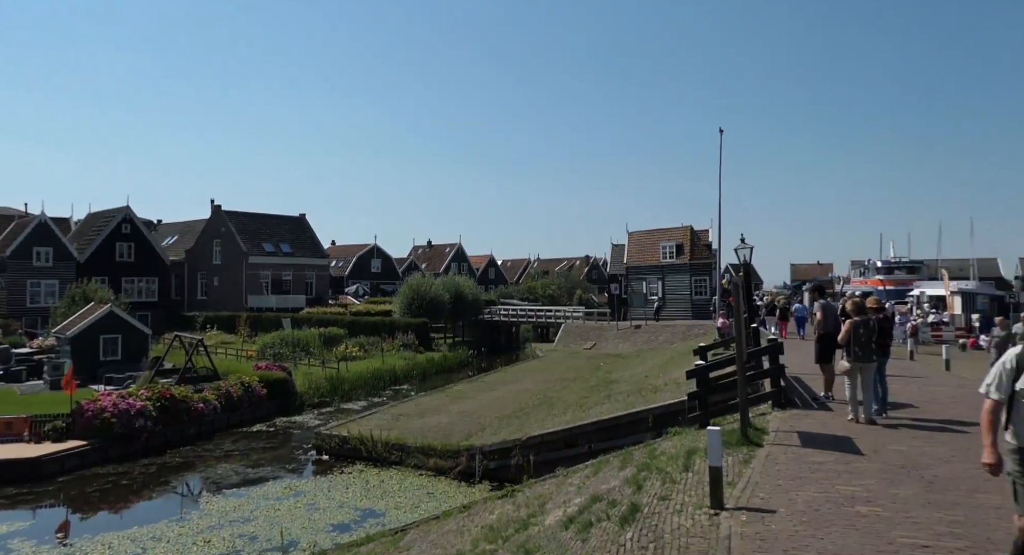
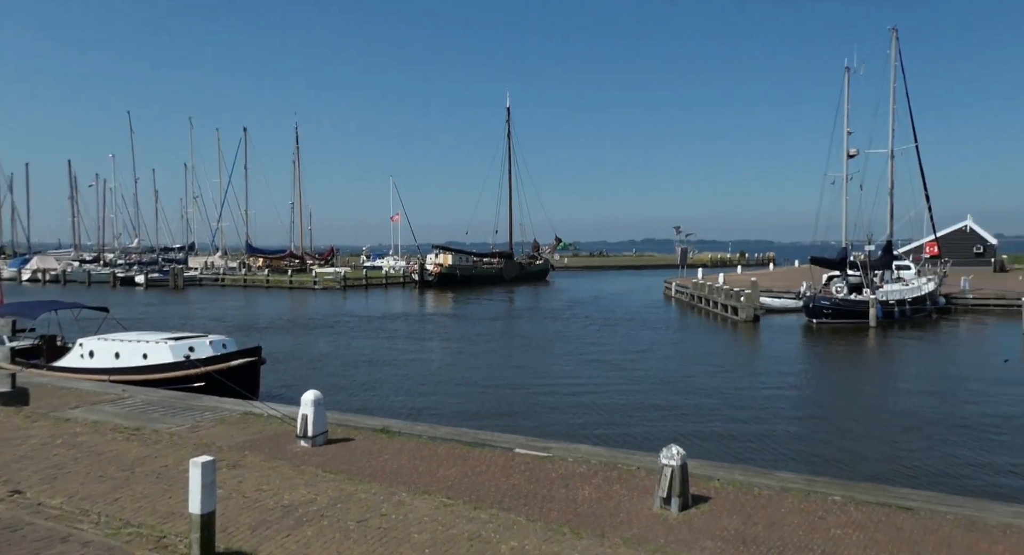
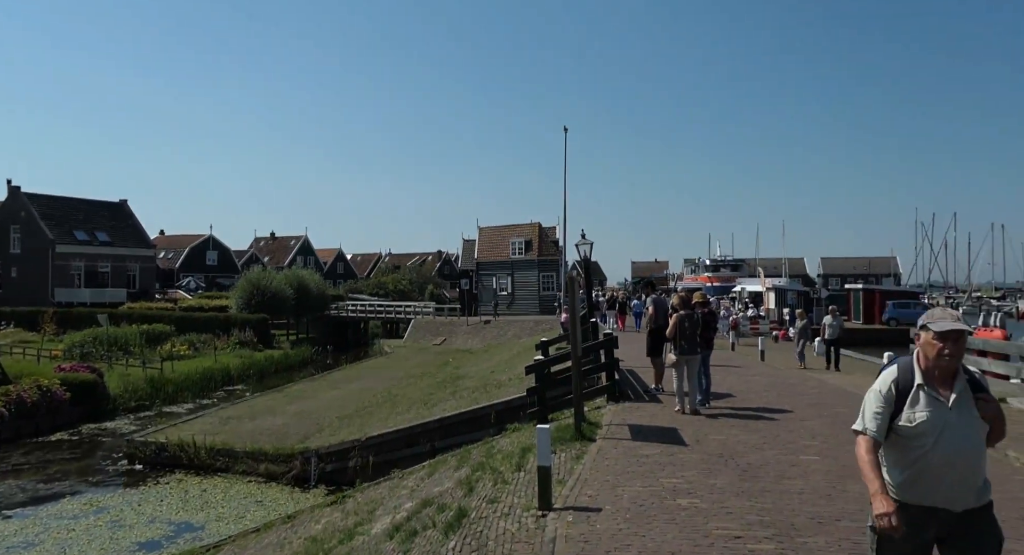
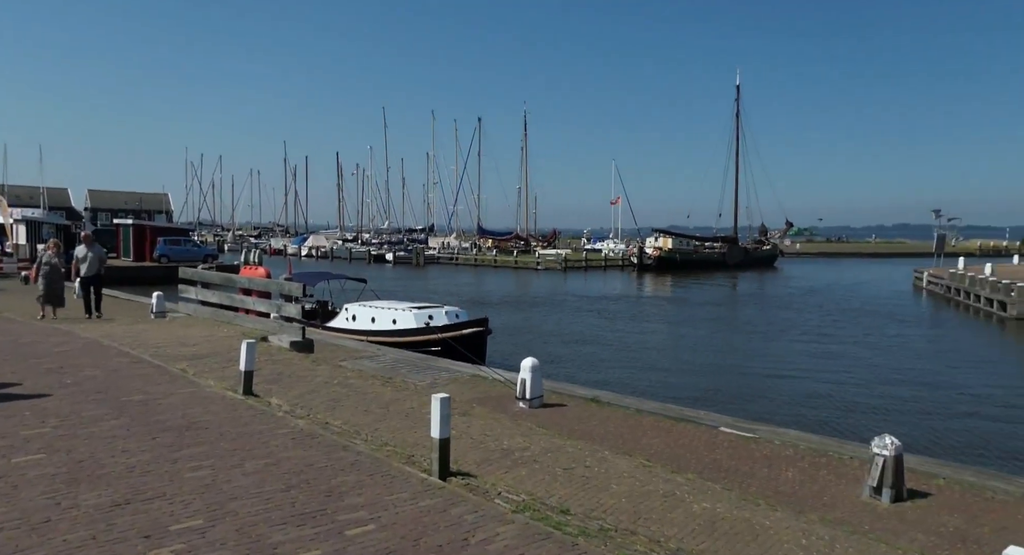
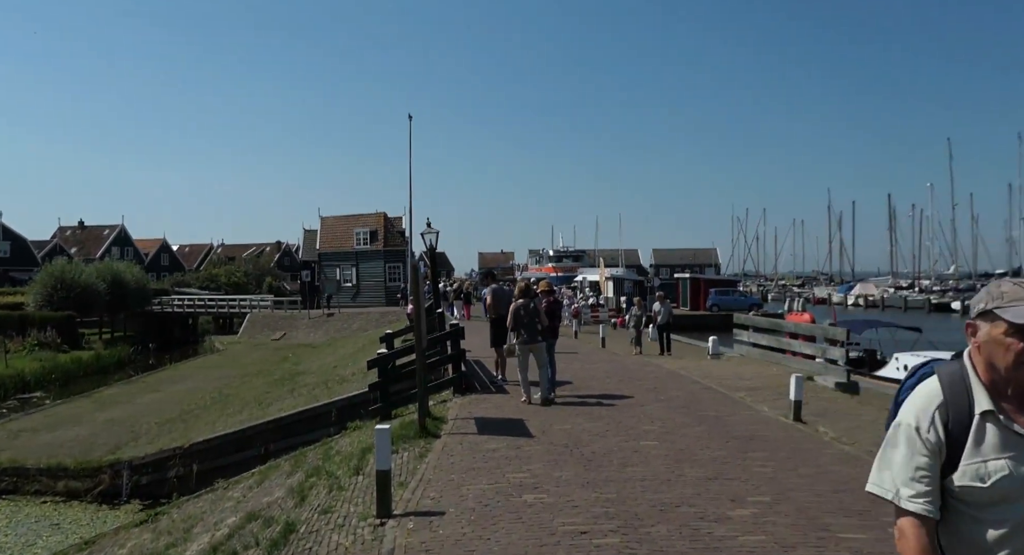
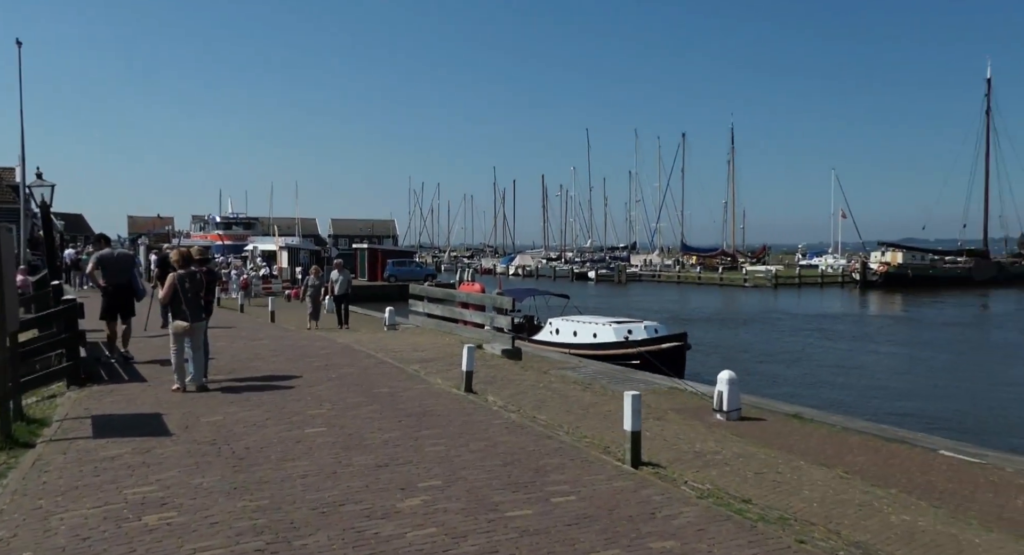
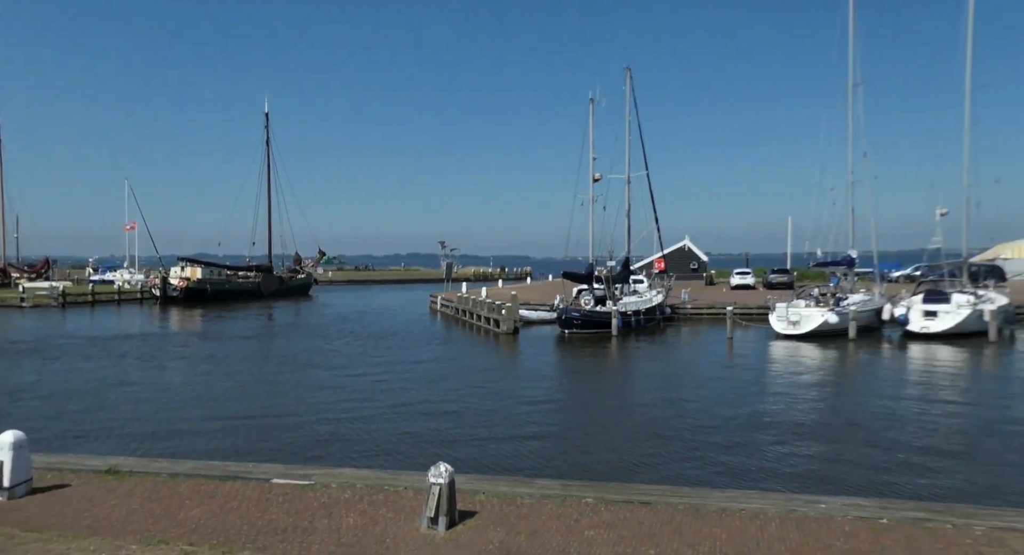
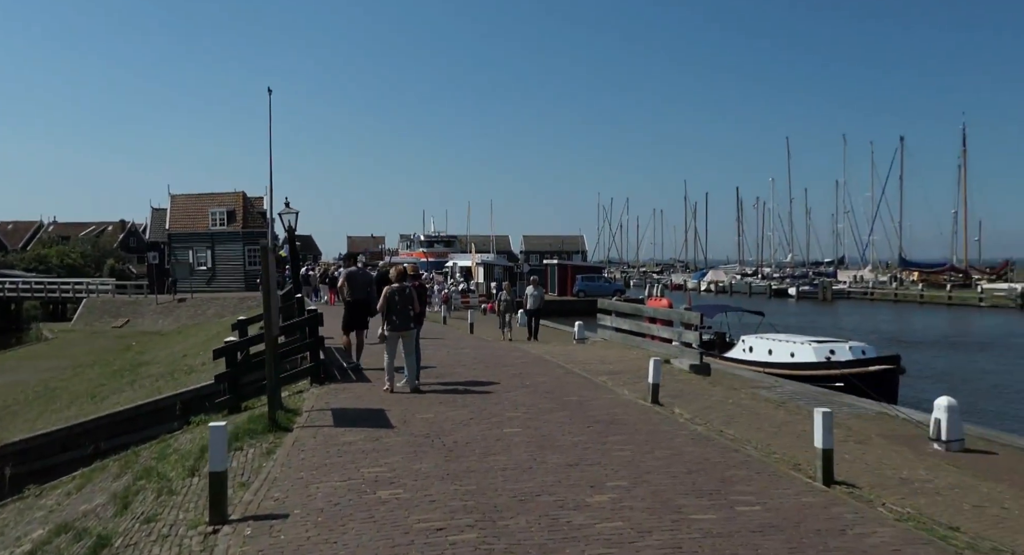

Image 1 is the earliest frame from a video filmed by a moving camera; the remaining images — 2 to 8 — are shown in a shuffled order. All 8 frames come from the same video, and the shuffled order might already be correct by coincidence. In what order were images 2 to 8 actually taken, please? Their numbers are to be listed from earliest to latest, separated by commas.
3, 5, 8, 6, 4, 2, 7
